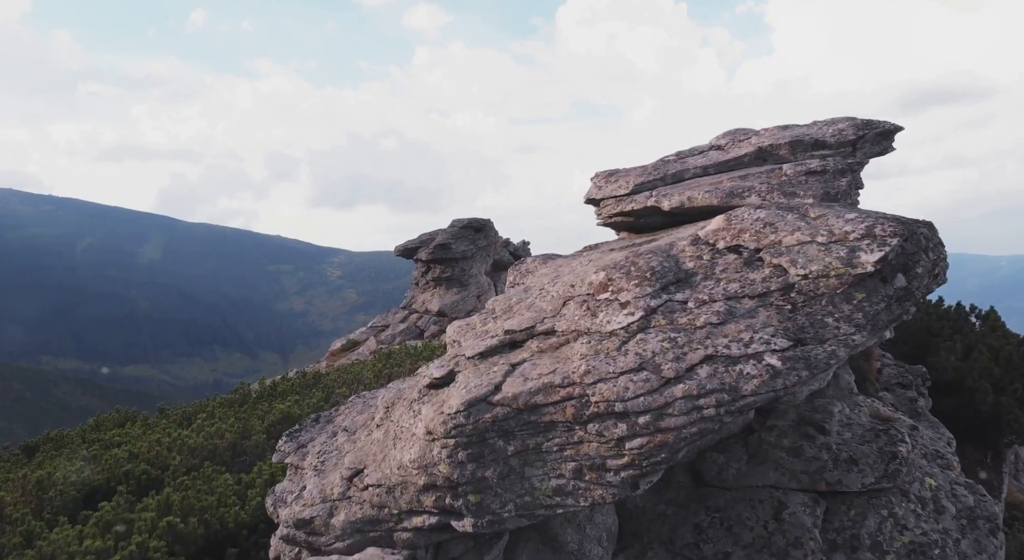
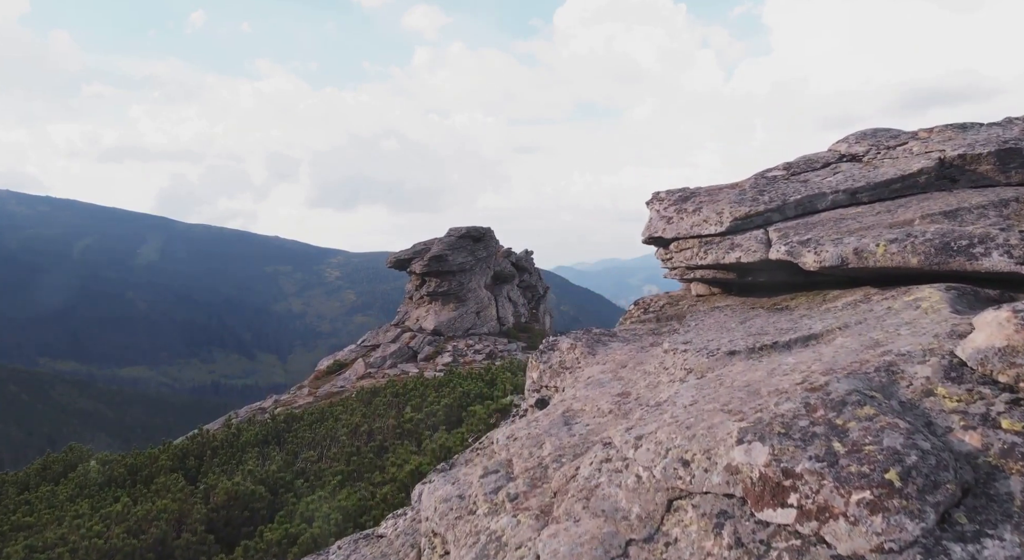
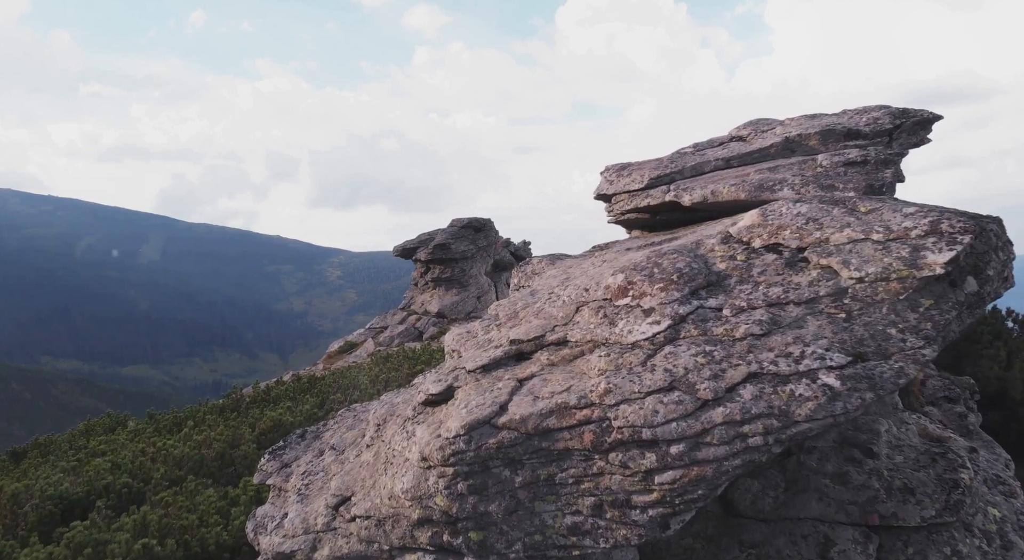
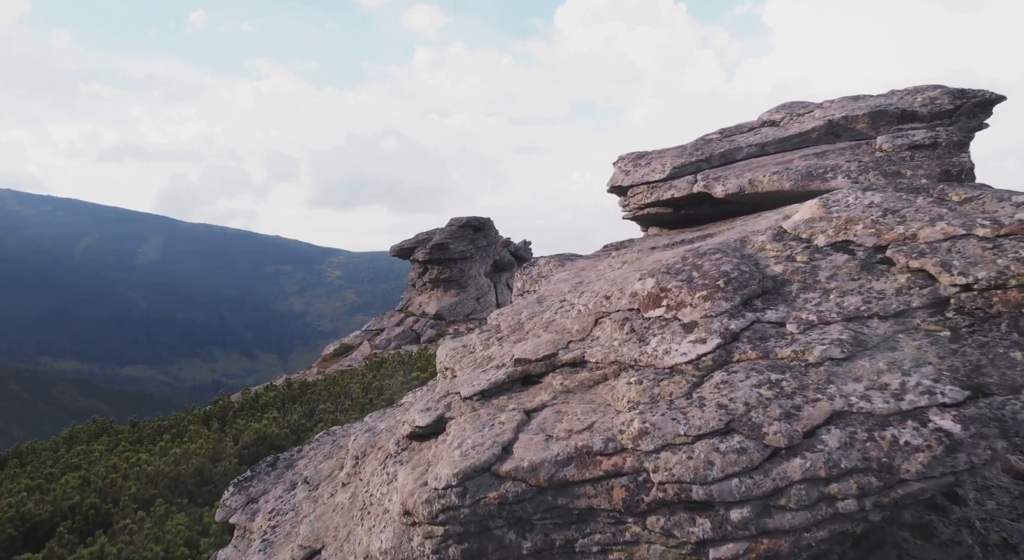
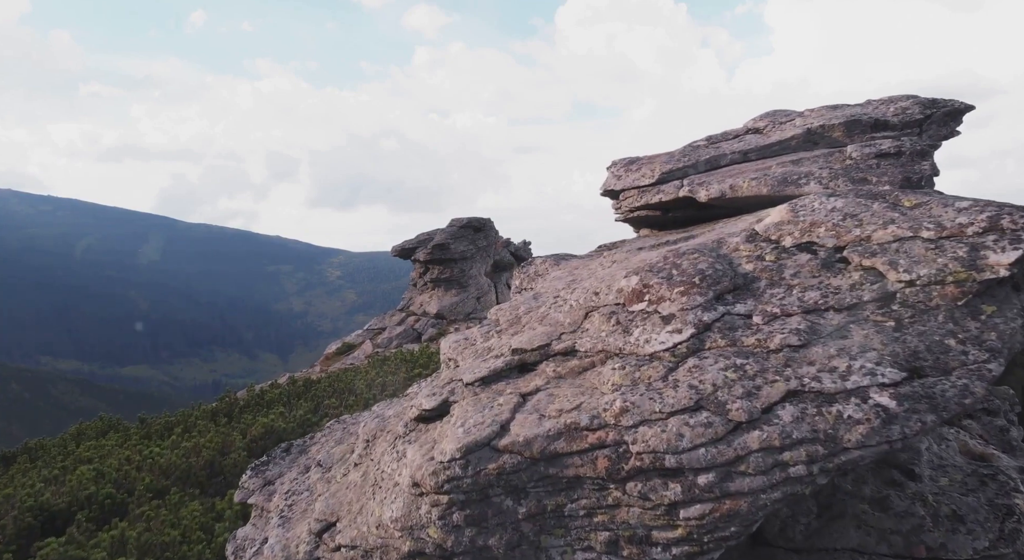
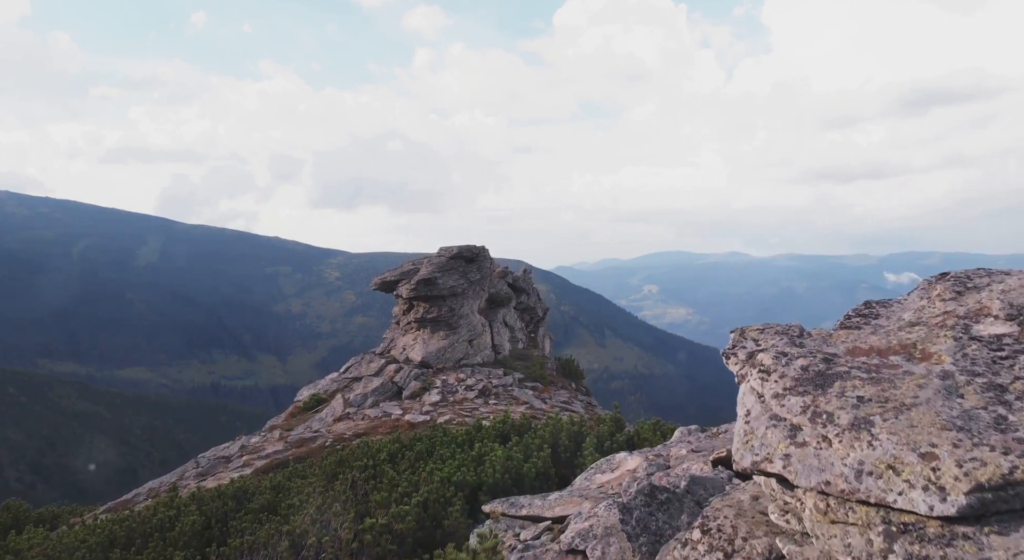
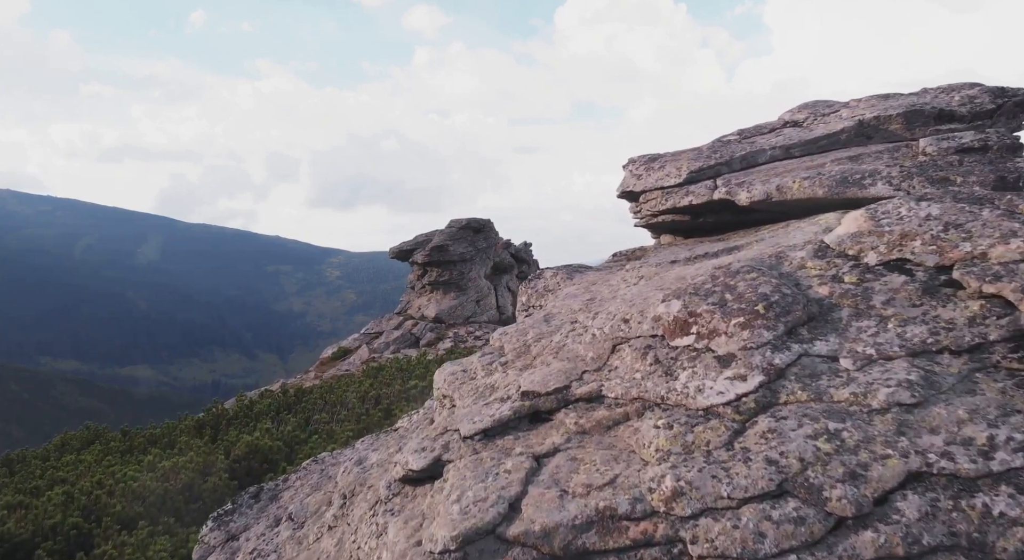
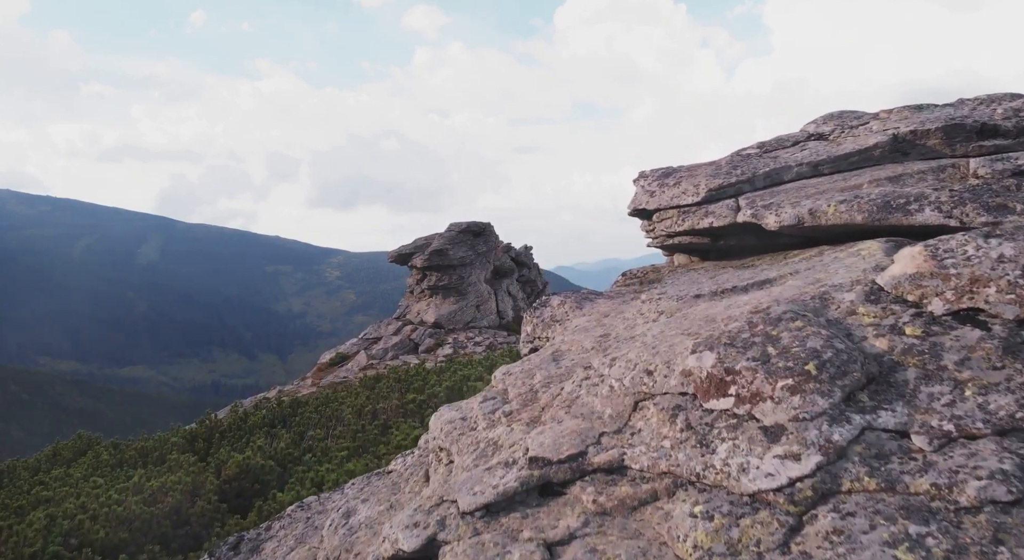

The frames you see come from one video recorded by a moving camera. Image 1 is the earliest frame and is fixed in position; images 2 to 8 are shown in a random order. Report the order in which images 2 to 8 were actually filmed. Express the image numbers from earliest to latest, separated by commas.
3, 5, 4, 7, 8, 2, 6
